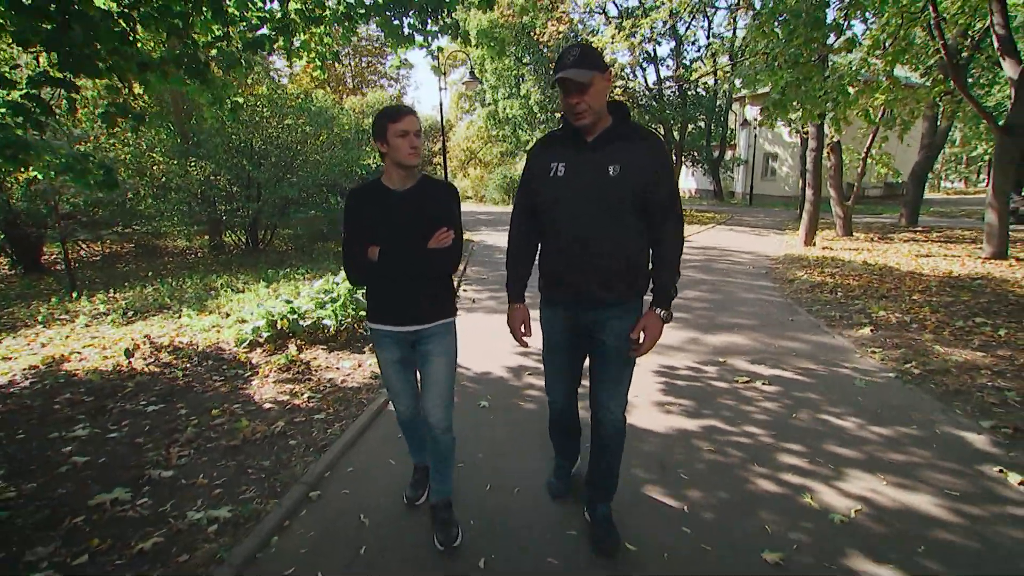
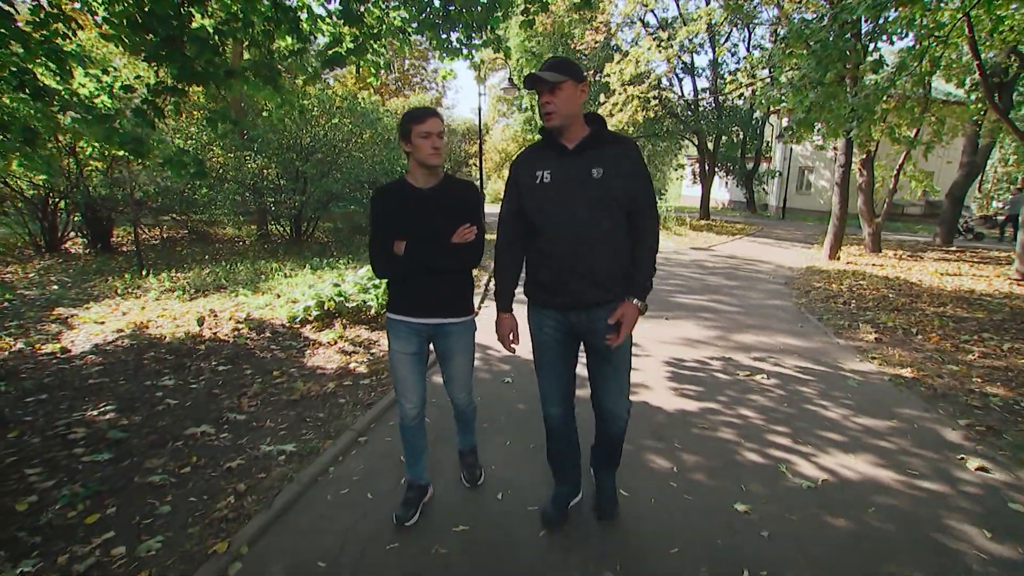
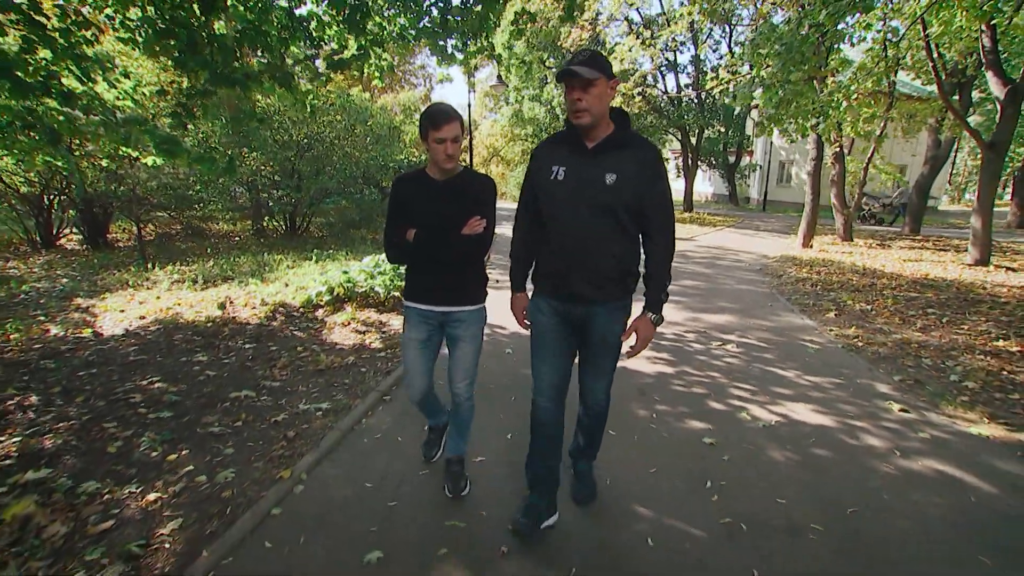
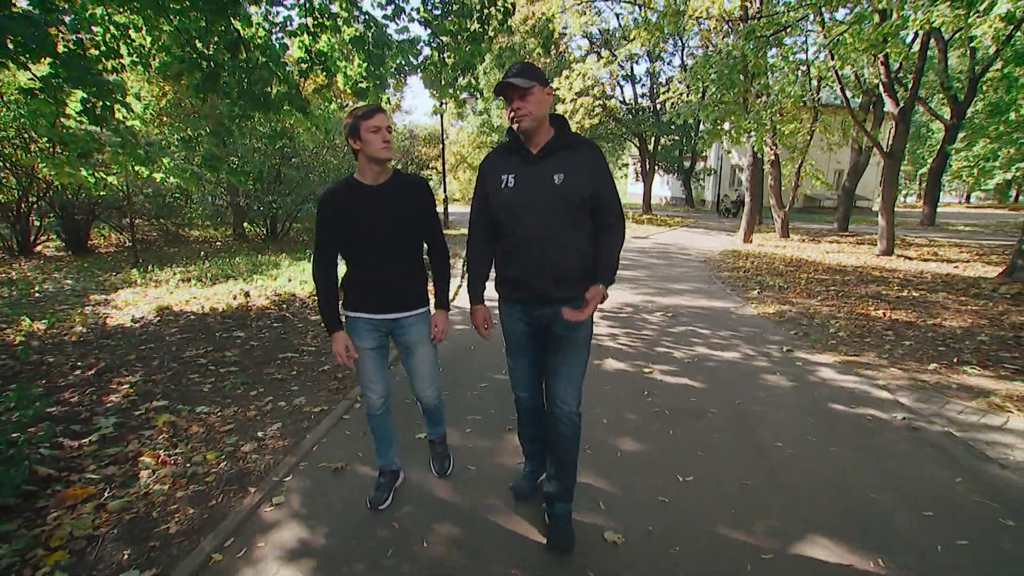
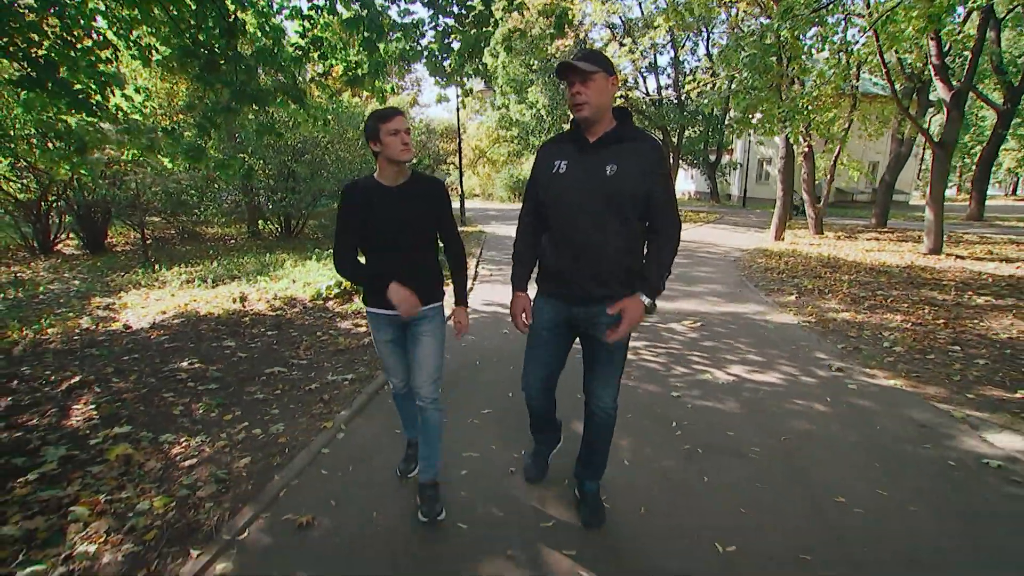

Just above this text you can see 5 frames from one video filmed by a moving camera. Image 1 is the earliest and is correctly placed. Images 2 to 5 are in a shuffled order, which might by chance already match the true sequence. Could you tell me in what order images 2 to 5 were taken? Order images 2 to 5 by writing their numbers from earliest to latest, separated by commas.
2, 3, 5, 4
